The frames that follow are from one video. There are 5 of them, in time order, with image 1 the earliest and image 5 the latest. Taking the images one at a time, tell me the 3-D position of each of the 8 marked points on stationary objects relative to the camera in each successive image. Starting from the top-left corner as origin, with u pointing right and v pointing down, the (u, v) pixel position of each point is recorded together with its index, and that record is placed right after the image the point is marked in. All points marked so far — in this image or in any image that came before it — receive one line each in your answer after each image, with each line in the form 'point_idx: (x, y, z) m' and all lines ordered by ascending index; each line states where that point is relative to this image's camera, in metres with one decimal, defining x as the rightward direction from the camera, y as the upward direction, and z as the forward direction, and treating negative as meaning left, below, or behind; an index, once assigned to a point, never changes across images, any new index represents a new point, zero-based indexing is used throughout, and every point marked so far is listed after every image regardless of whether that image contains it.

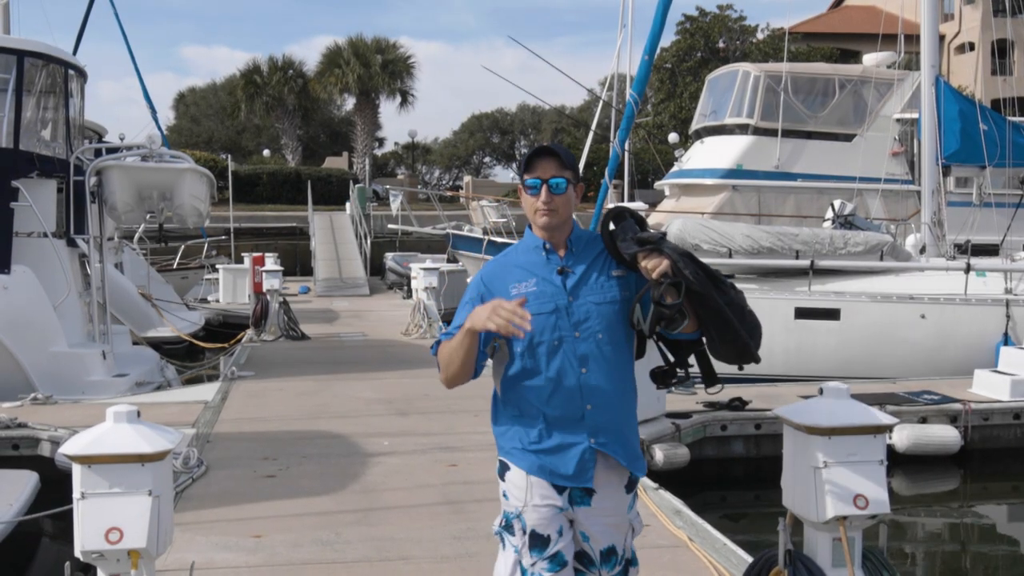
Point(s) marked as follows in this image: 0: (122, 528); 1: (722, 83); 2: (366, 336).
0: (-1.0, -0.6, +2.4) m
1: (+3.2, +3.1, +14.6) m
2: (-1.8, -0.6, +11.9) m
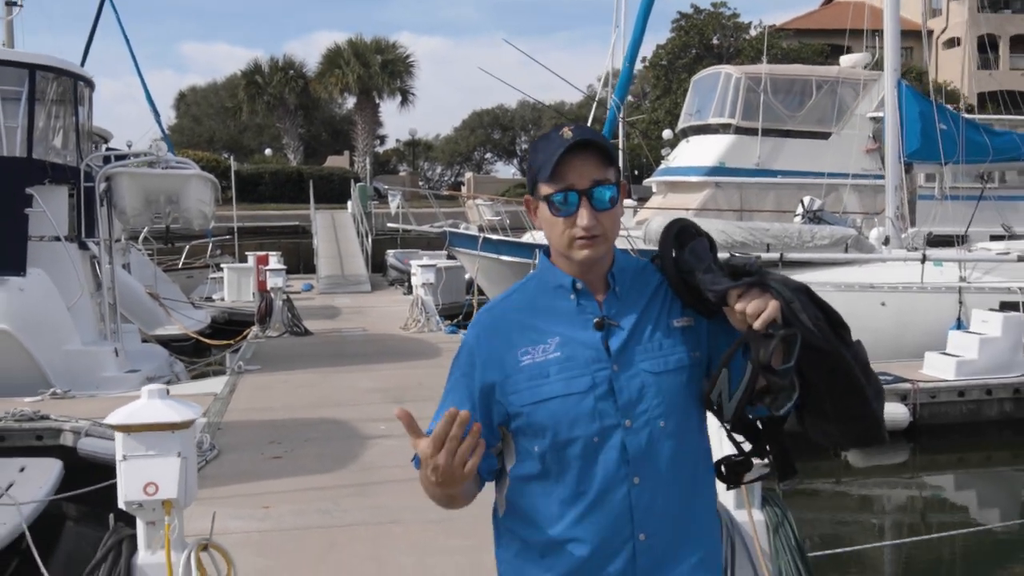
0: (-1.1, -0.6, +3.0) m
1: (+3.1, +3.2, +15.1) m
2: (-1.9, -0.6, +12.6) m
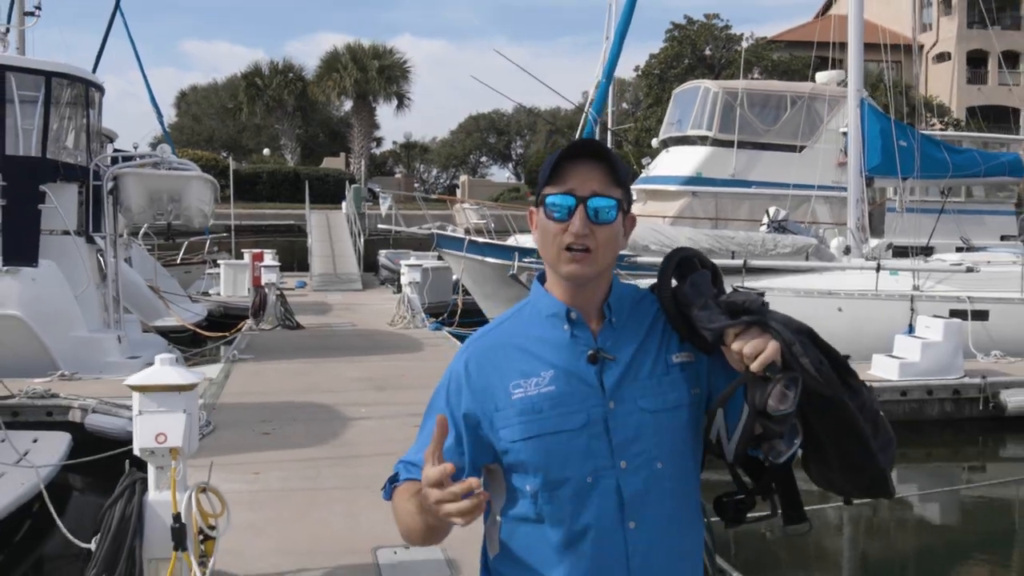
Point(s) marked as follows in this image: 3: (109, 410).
0: (-1.3, -0.5, +3.6) m
1: (+2.9, +3.2, +15.8) m
2: (-2.2, -0.5, +13.2) m
3: (-2.9, -0.9, +6.9) m
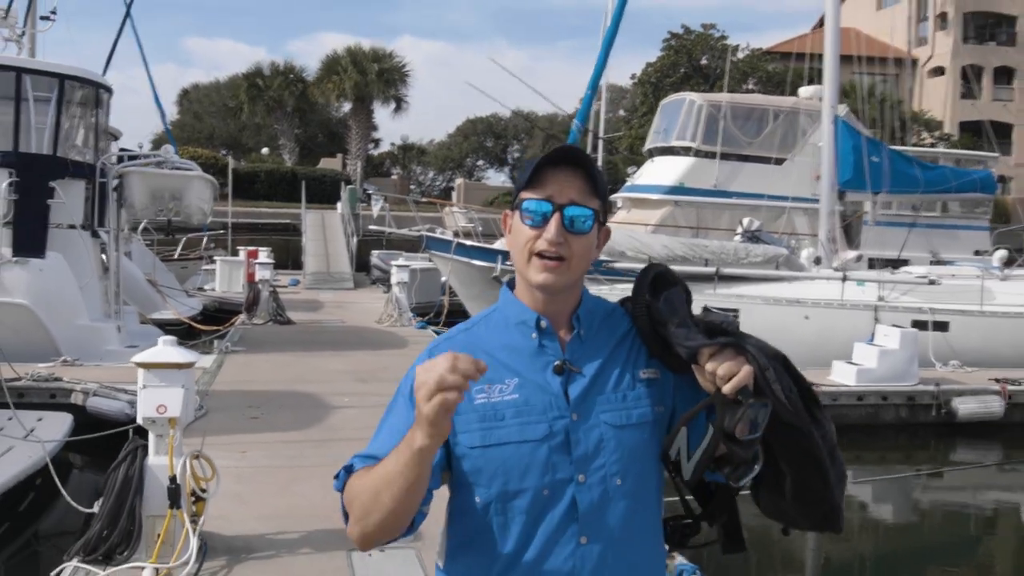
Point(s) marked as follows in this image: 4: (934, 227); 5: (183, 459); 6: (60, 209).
0: (-1.5, -0.5, +4.1) m
1: (+2.7, +3.1, +16.3) m
2: (-2.4, -0.5, +13.7) m
3: (-3.1, -0.8, +7.4) m
4: (+6.6, +1.0, +15.0) m
5: (-1.4, -0.7, +4.1) m
6: (-4.7, +0.8, +9.9) m
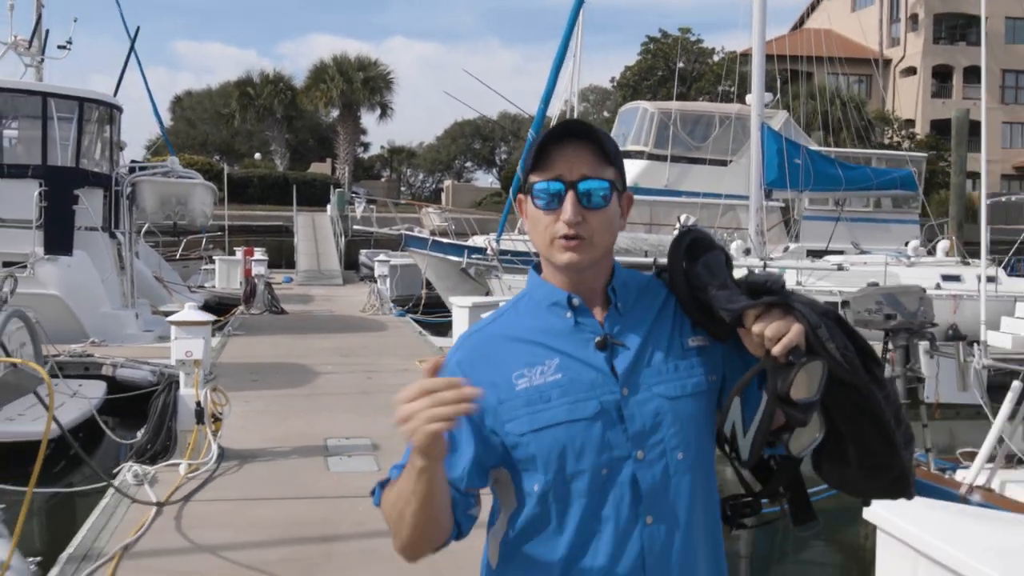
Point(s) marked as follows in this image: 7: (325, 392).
0: (-1.9, -0.4, +5.8) m
1: (+2.2, +3.2, +18.0) m
2: (-2.9, -0.4, +15.3) m
3: (-3.6, -0.7, +9.1) m
4: (+6.1, +1.2, +16.7) m
5: (-1.8, -0.6, +5.7) m
6: (-5.2, +0.9, +11.5) m
7: (-1.6, -0.9, +8.3) m
